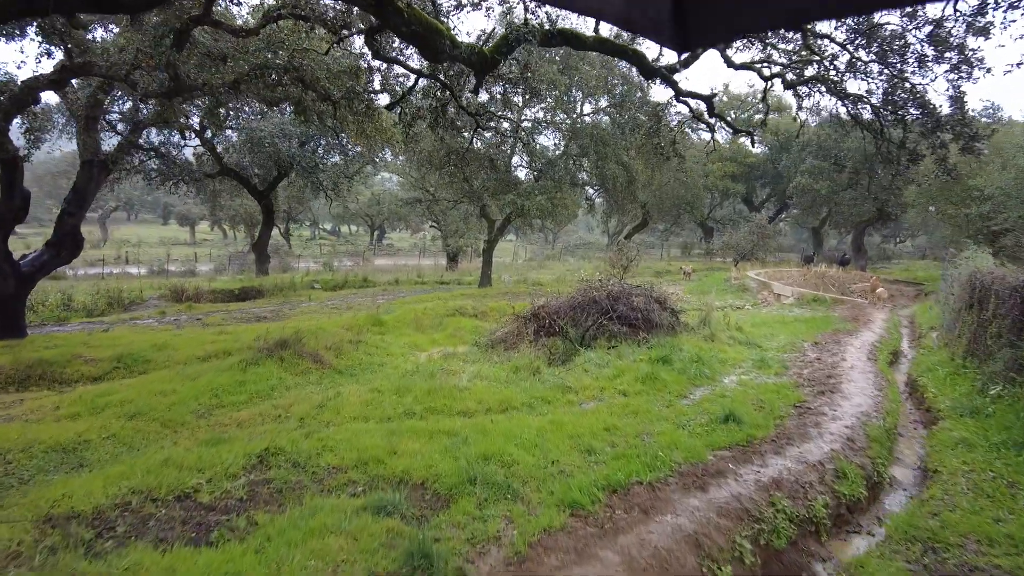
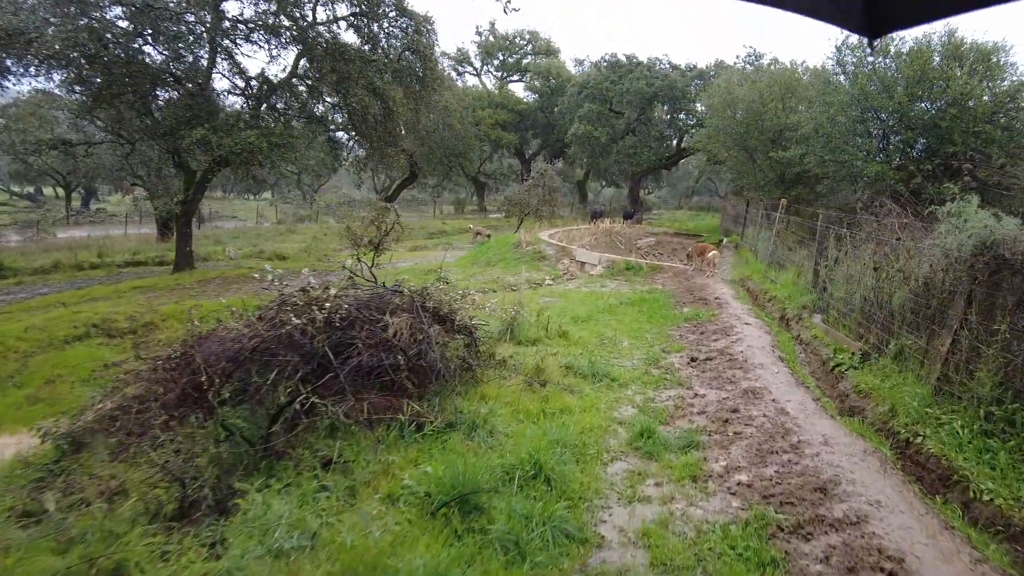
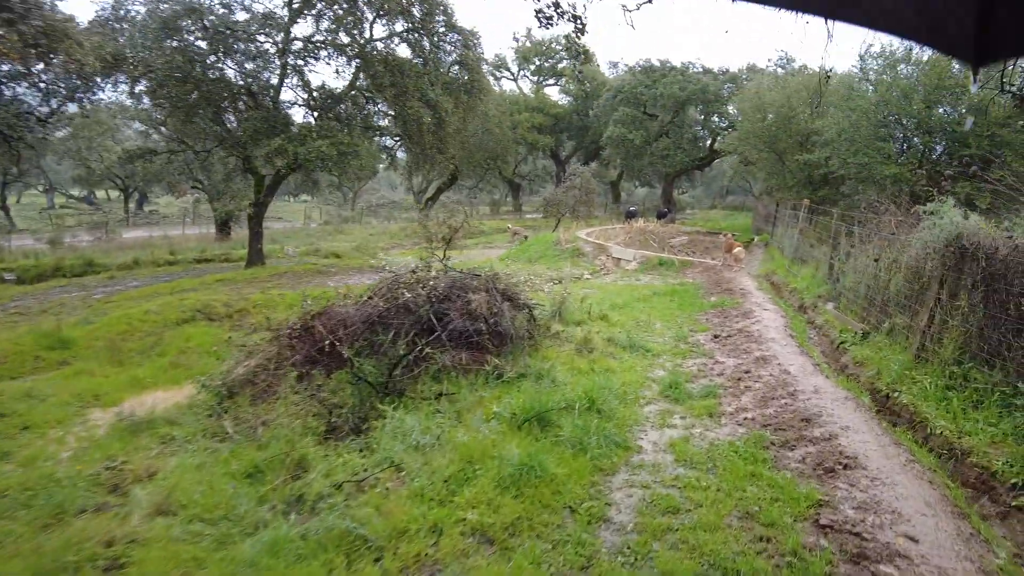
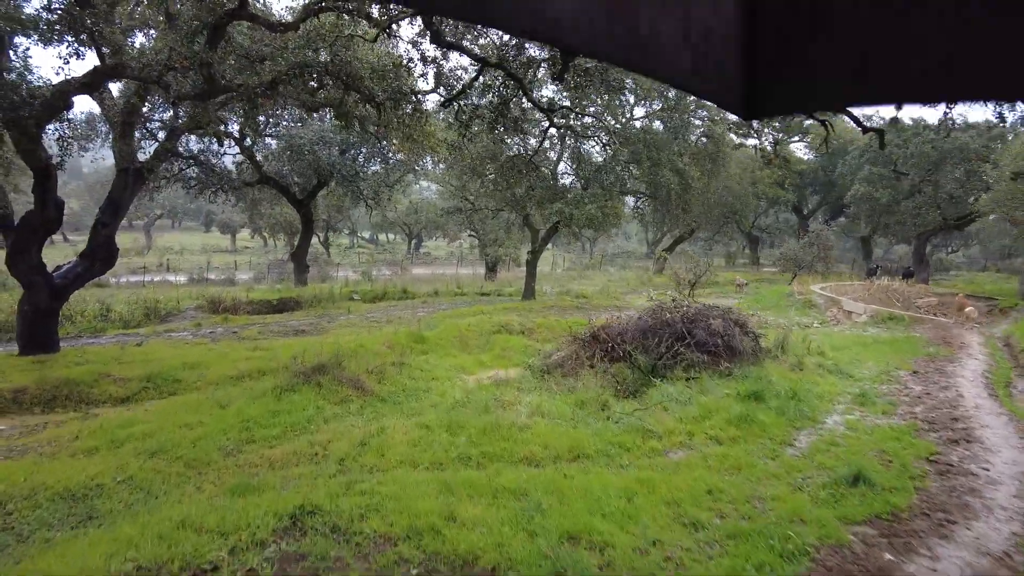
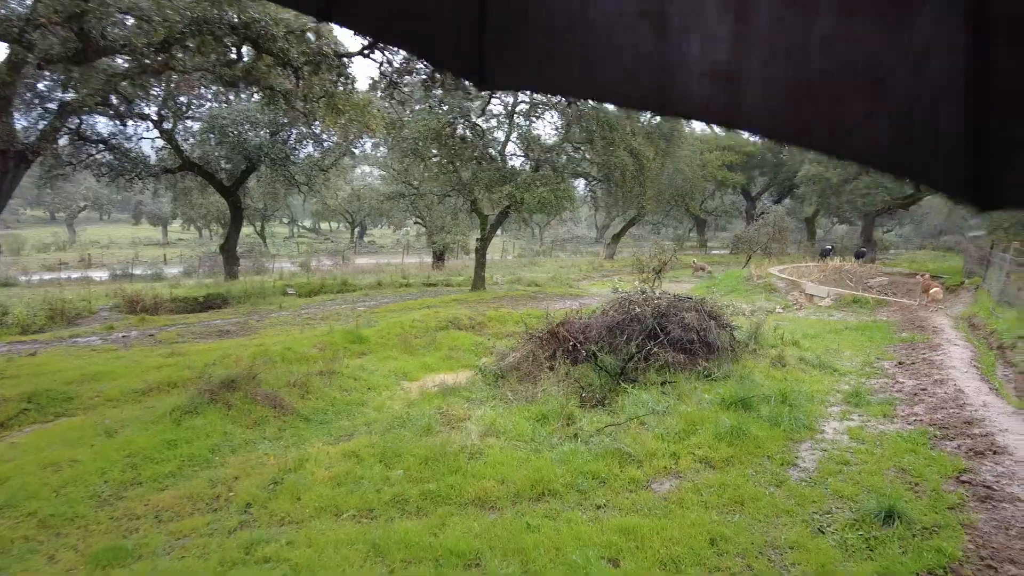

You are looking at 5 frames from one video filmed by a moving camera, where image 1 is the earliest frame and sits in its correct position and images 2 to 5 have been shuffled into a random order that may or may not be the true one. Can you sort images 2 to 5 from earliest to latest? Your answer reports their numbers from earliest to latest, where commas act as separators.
4, 5, 3, 2
